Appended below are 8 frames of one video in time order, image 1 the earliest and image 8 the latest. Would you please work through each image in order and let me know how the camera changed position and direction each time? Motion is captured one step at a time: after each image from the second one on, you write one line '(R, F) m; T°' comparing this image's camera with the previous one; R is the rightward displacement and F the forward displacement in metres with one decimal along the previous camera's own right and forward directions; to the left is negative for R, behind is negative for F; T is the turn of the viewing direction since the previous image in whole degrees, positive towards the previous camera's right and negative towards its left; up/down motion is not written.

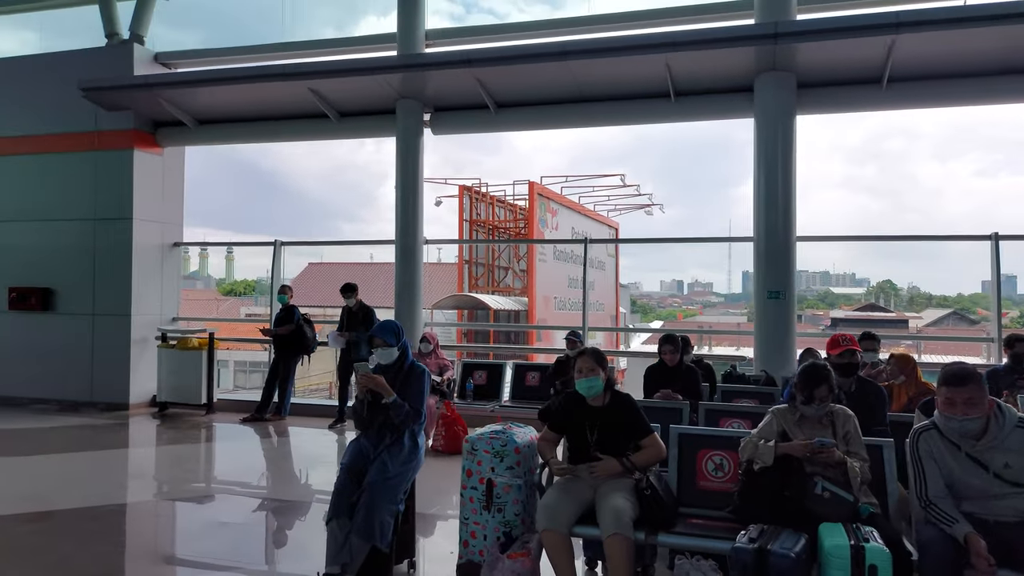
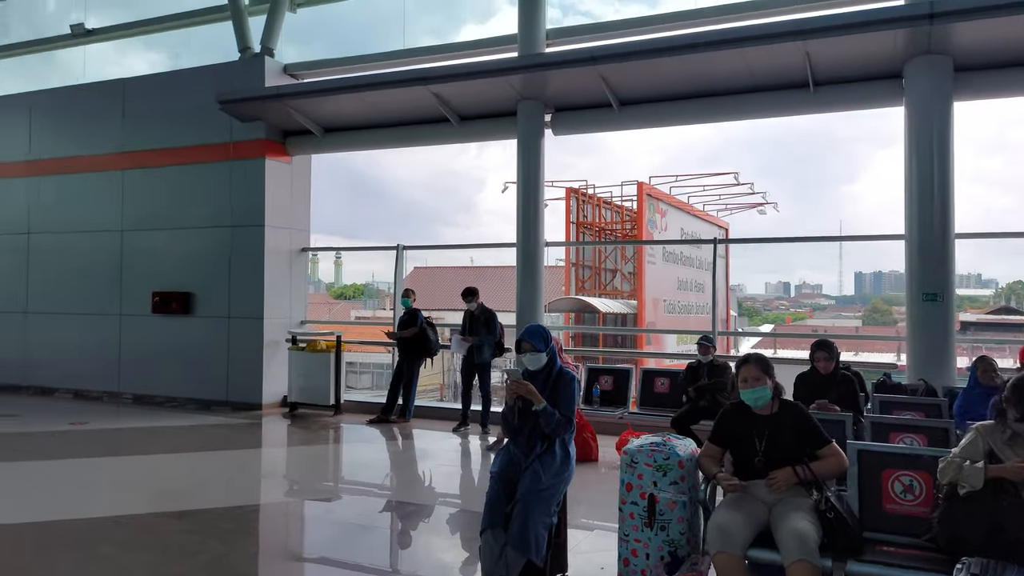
(-0.3, +0.1) m; -8°
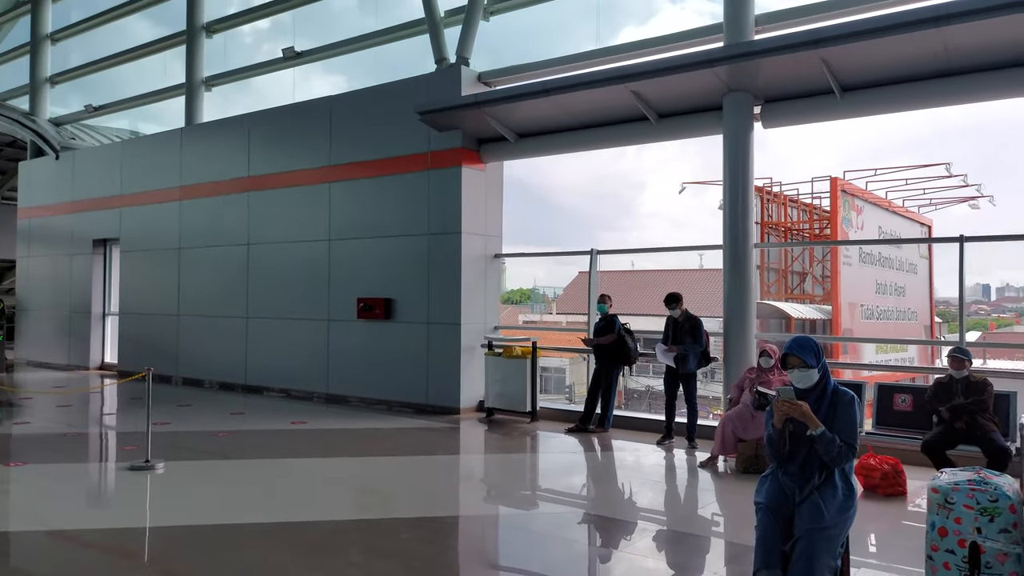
(-0.4, +0.2) m; -12°
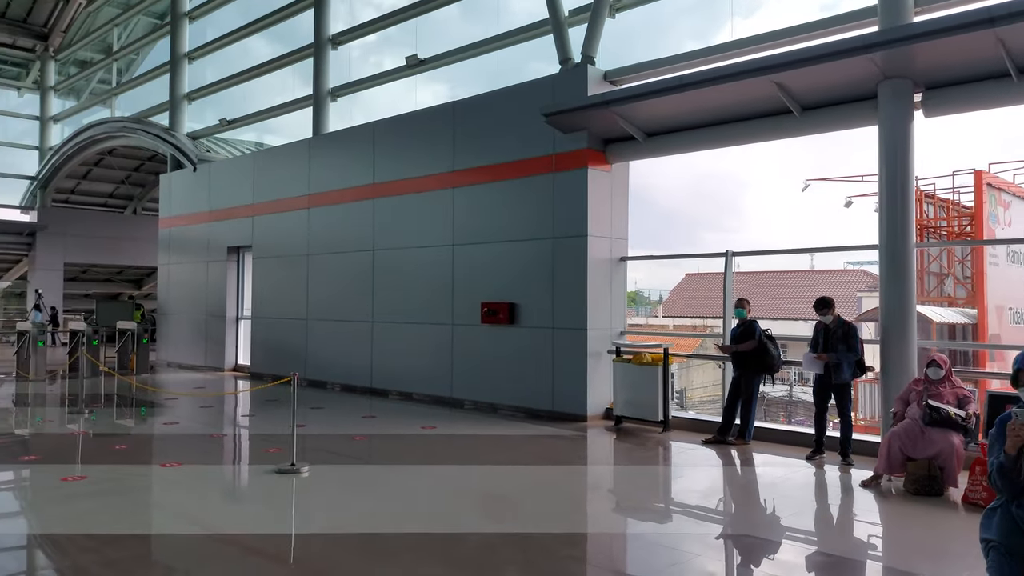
(-0.3, +0.2) m; -8°
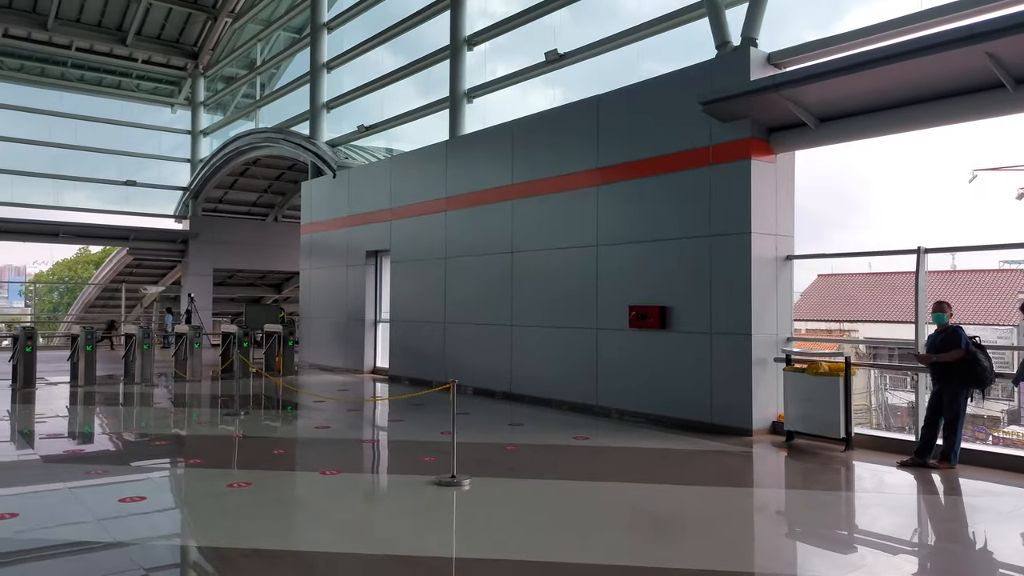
(-0.4, +0.4) m; -9°
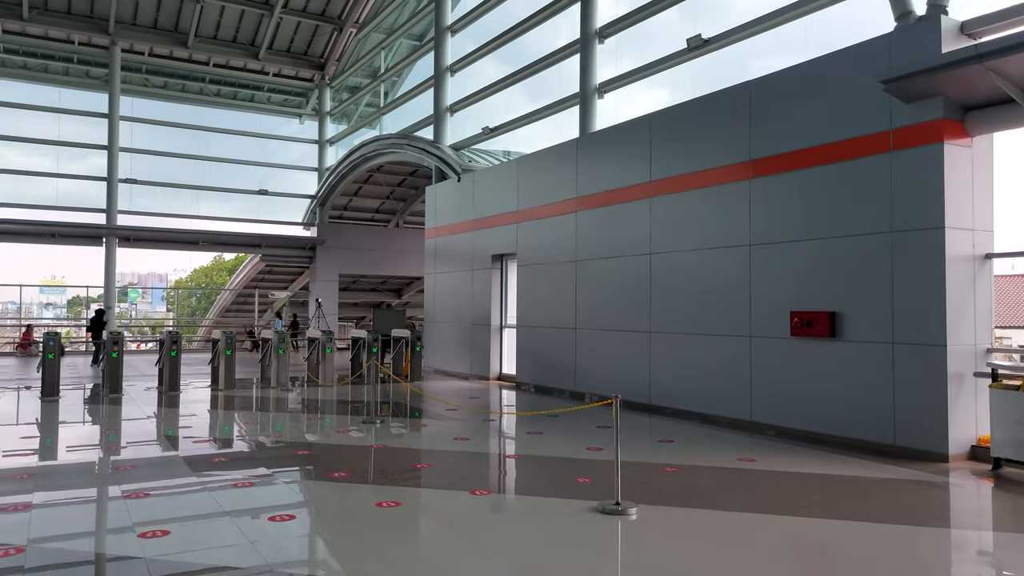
(-0.4, +0.6) m; -8°
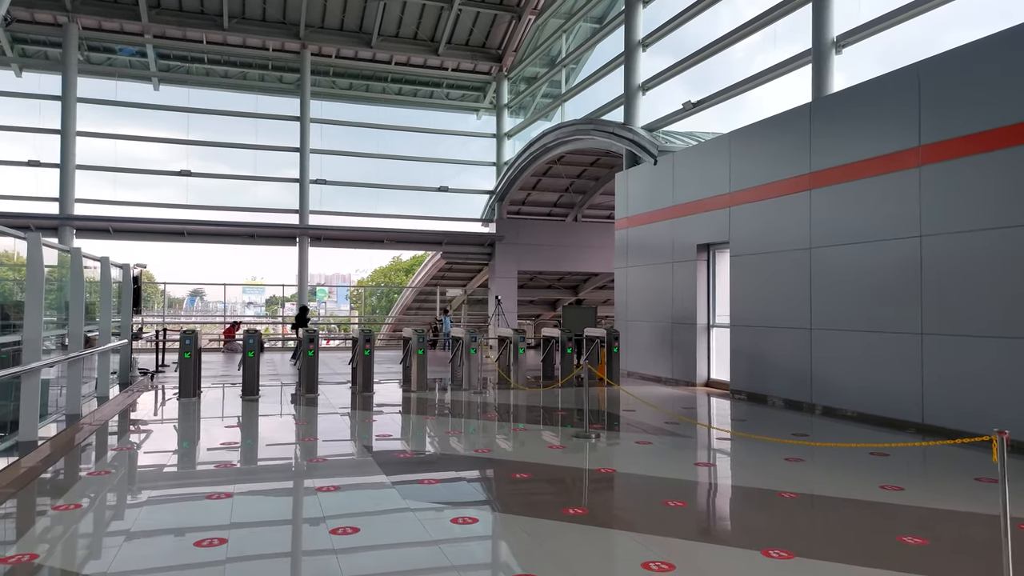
(-0.7, +1.3) m; -13°
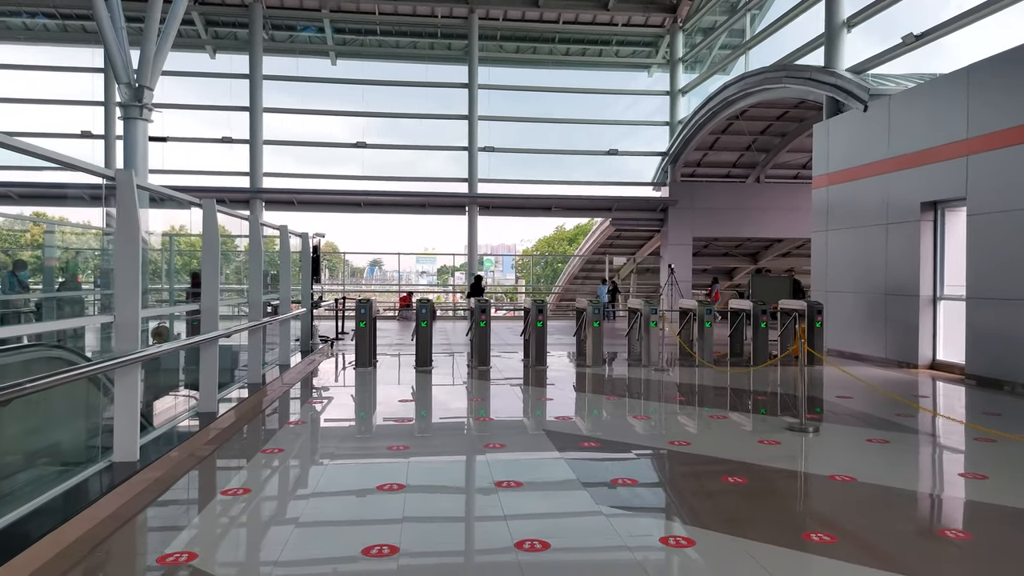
(-0.3, +0.8) m; -13°
